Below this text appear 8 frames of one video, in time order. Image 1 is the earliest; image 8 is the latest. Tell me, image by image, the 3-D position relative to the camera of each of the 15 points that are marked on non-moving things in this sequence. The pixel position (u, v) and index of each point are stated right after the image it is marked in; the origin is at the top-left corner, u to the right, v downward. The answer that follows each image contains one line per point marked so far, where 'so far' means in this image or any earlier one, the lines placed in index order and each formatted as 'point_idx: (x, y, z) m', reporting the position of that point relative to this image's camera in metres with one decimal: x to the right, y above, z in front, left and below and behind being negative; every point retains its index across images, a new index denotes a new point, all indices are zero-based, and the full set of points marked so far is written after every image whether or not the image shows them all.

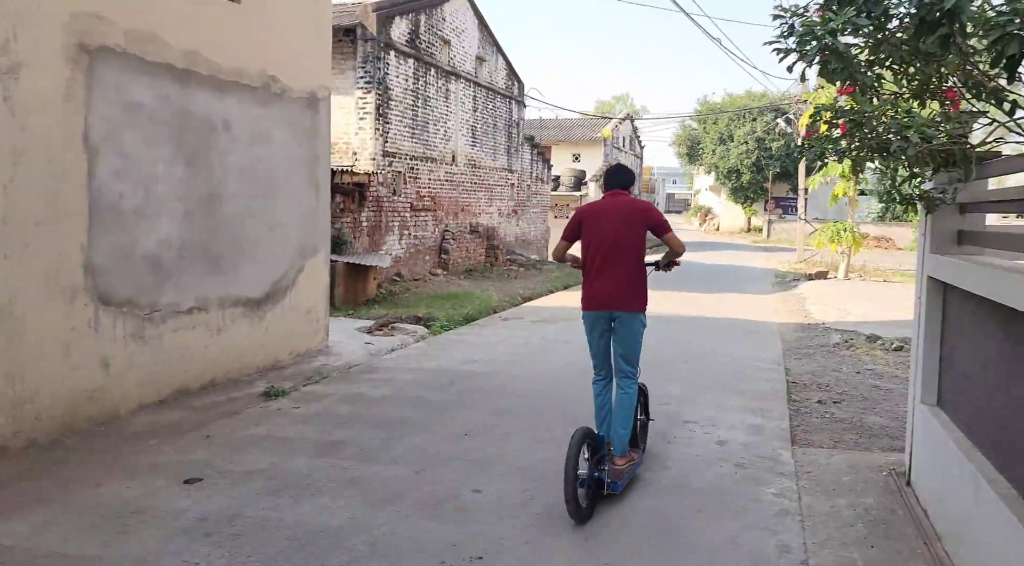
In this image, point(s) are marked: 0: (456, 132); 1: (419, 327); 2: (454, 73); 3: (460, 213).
0: (-1.2, +3.3, +16.3) m
1: (-1.1, -0.5, +9.1) m
2: (-1.2, +4.5, +15.9) m
3: (-1.2, +1.6, +16.7) m
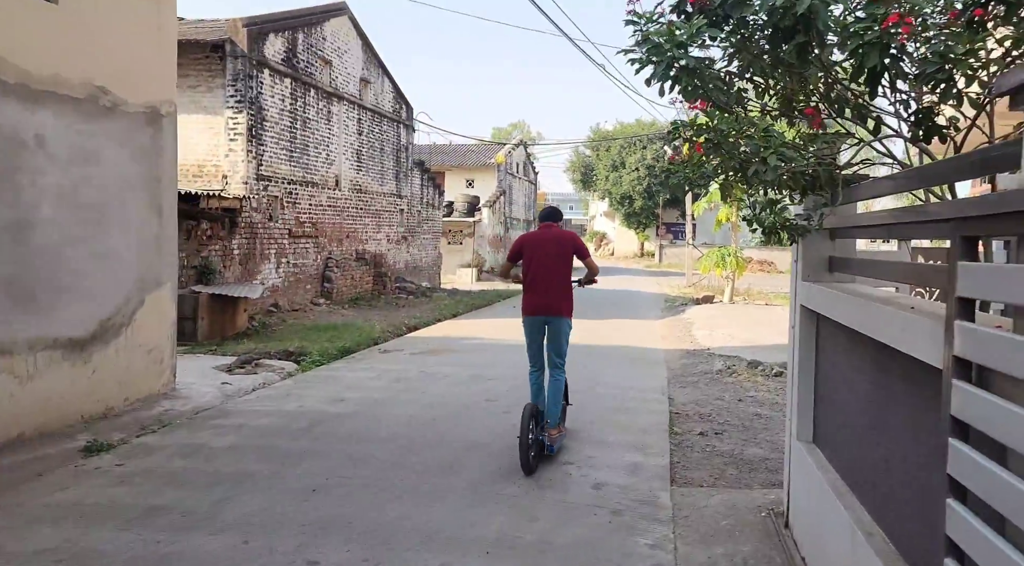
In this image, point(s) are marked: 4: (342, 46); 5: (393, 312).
0: (-3.6, +2.7, +15.6) m
1: (-2.5, -0.9, +8.4) m
2: (-3.6, +3.9, +15.3) m
3: (-3.6, +0.9, +16.0) m
4: (-3.5, +4.9, +15.5) m
5: (-2.3, -0.6, +14.5) m
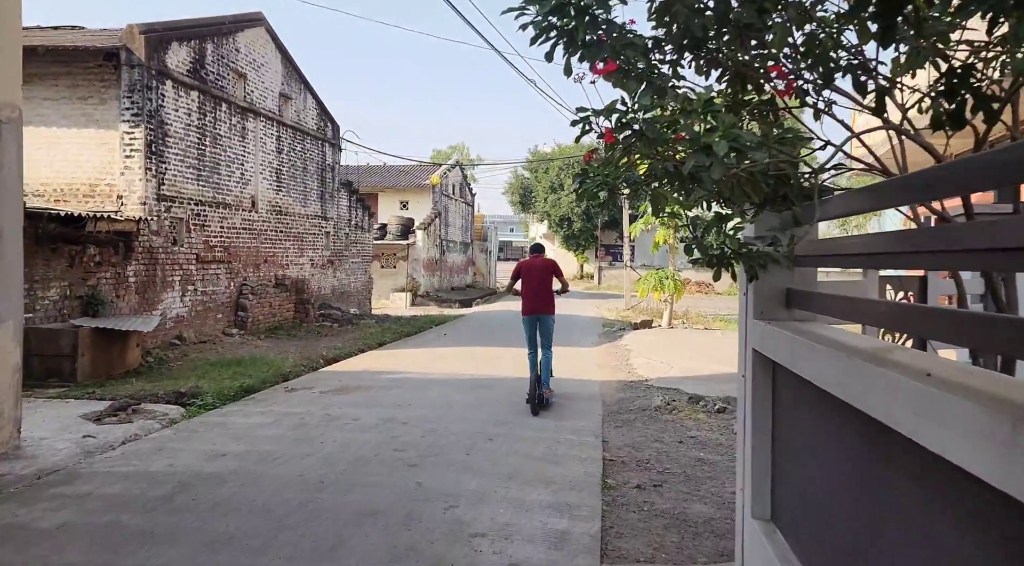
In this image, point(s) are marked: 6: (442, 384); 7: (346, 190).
0: (-5.0, +2.1, +14.6) m
1: (-3.3, -1.2, +7.3) m
2: (-5.0, +3.3, +14.3) m
3: (-5.0, +0.4, +14.9) m
4: (-4.9, +4.4, +14.6) m
5: (-3.5, -1.1, +13.5) m
6: (-0.8, -1.2, +8.8) m
7: (-4.4, +2.5, +19.6) m
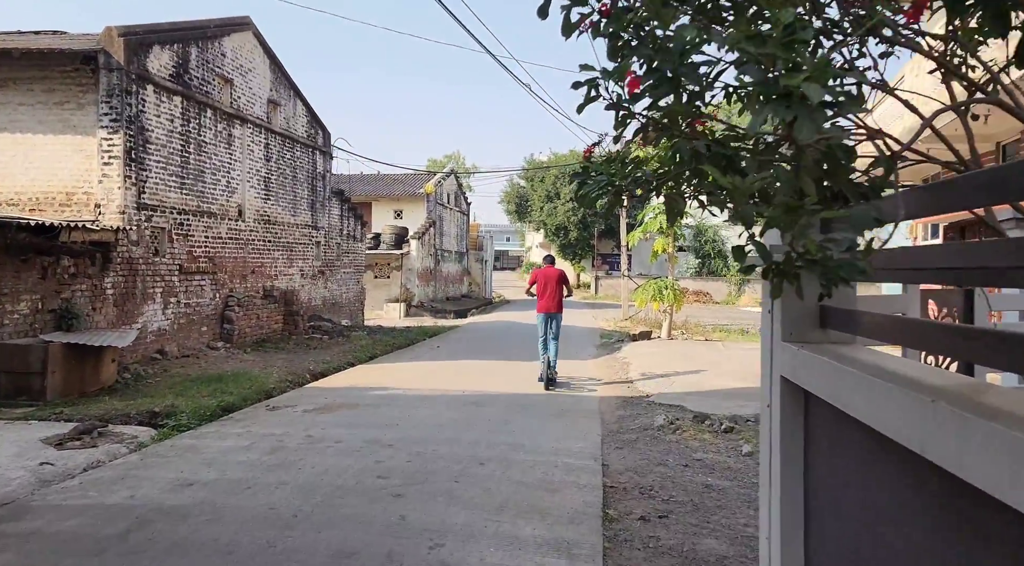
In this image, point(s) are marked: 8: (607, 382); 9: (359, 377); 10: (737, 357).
0: (-5.1, +1.9, +14.2) m
1: (-3.4, -1.3, +6.9) m
2: (-5.1, +3.1, +13.9) m
3: (-5.1, +0.2, +14.4) m
4: (-5.1, +4.2, +14.2) m
5: (-3.6, -1.3, +13.0) m
6: (-0.9, -1.3, +8.4) m
7: (-4.5, +2.2, +19.2) m
8: (+1.3, -1.4, +10.3) m
9: (-2.1, -1.3, +10.3) m
10: (+3.7, -1.2, +12.3) m
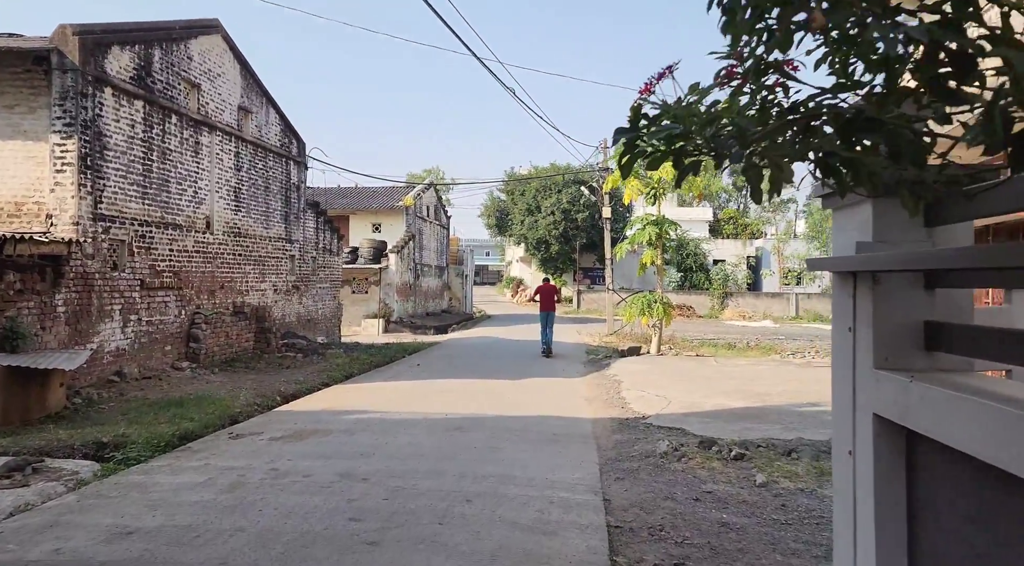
0: (-5.4, +1.6, +13.4) m
1: (-3.5, -1.5, +6.1) m
2: (-5.4, +2.8, +13.2) m
3: (-5.4, -0.1, +13.7) m
4: (-5.4, +3.9, +13.5) m
5: (-3.9, -1.5, +12.2) m
6: (-1.0, -1.5, +7.7) m
7: (-4.9, +1.8, +18.5) m
8: (+1.1, -1.5, +9.7) m
9: (-2.3, -1.5, +9.6) m
10: (+3.5, -1.4, +11.7) m
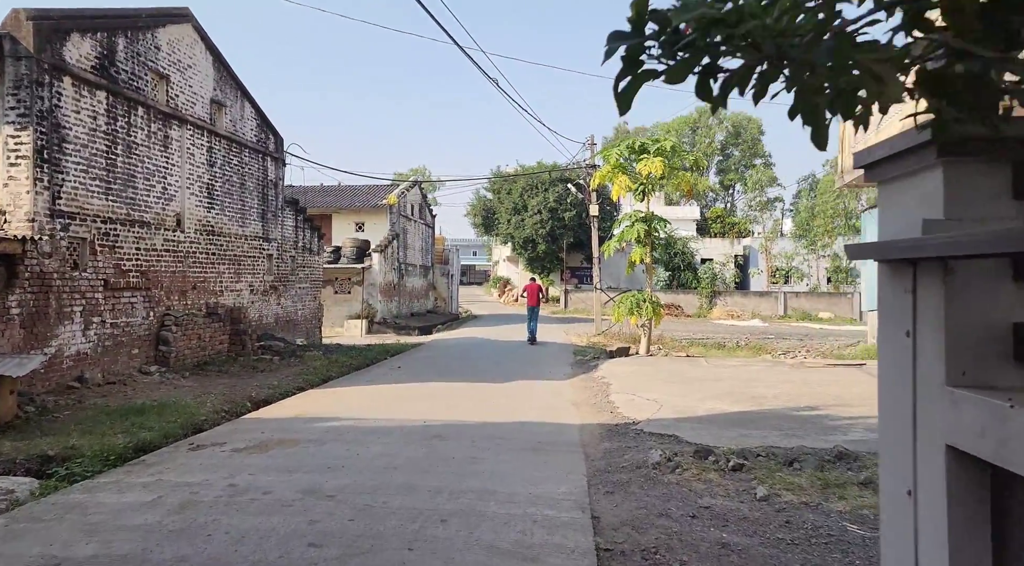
0: (-5.7, +1.6, +12.9) m
1: (-3.6, -1.5, +5.6) m
2: (-5.7, +2.8, +12.6) m
3: (-5.7, -0.1, +13.1) m
4: (-5.7, +3.9, +12.9) m
5: (-4.1, -1.5, +11.7) m
6: (-1.2, -1.5, +7.2) m
7: (-5.3, +1.8, +17.9) m
8: (+0.9, -1.5, +9.2) m
9: (-2.5, -1.5, +9.0) m
10: (+3.2, -1.4, +11.3) m
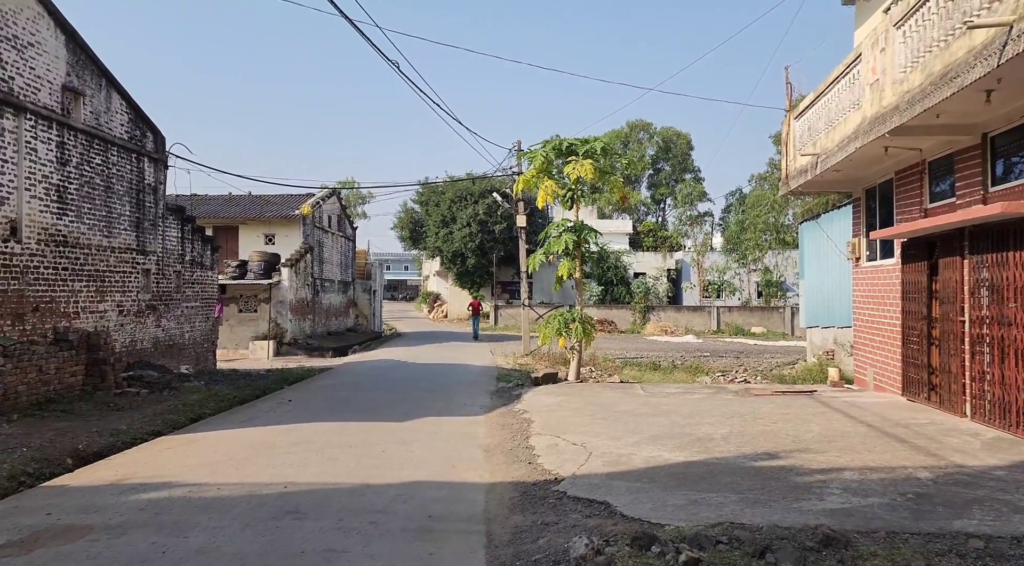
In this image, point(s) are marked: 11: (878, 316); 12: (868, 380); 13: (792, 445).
0: (-7.0, +1.3, +10.6) m
1: (-4.3, -1.6, +3.5) m
2: (-7.0, +2.5, +10.4) m
3: (-7.0, -0.4, +10.9) m
4: (-7.0, +3.6, +10.7) m
5: (-5.4, -1.8, +9.6) m
6: (-2.0, -1.7, +5.4) m
7: (-7.1, +1.4, +15.7) m
8: (-0.1, -1.7, +7.5) m
9: (-3.5, -1.7, +7.1) m
10: (+2.0, -1.6, +9.8) m
11: (+5.2, -0.5, +10.6) m
12: (+5.3, -1.5, +11.1) m
13: (+2.7, -1.6, +7.2) m
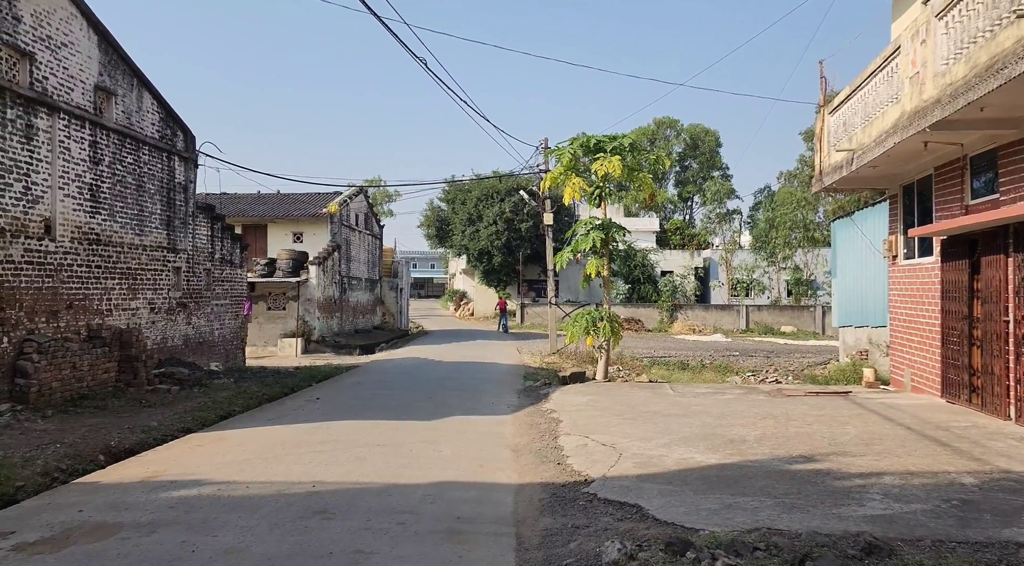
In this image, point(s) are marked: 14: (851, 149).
0: (-6.6, +1.3, +10.8) m
1: (-4.2, -1.6, +3.6) m
2: (-6.6, +2.6, +10.6) m
3: (-6.6, -0.4, +11.0) m
4: (-6.6, +3.6, +10.9) m
5: (-5.0, -1.8, +9.7) m
6: (-1.8, -1.6, +5.4) m
7: (-6.5, +1.4, +15.9) m
8: (+0.2, -1.7, +7.4) m
9: (-3.2, -1.7, +7.1) m
10: (+2.3, -1.6, +9.7) m
11: (+5.6, -0.5, +10.4) m
12: (+5.7, -1.4, +10.9) m
13: (+3.0, -1.5, +7.0) m
14: (+4.7, +1.8, +10.3) m
